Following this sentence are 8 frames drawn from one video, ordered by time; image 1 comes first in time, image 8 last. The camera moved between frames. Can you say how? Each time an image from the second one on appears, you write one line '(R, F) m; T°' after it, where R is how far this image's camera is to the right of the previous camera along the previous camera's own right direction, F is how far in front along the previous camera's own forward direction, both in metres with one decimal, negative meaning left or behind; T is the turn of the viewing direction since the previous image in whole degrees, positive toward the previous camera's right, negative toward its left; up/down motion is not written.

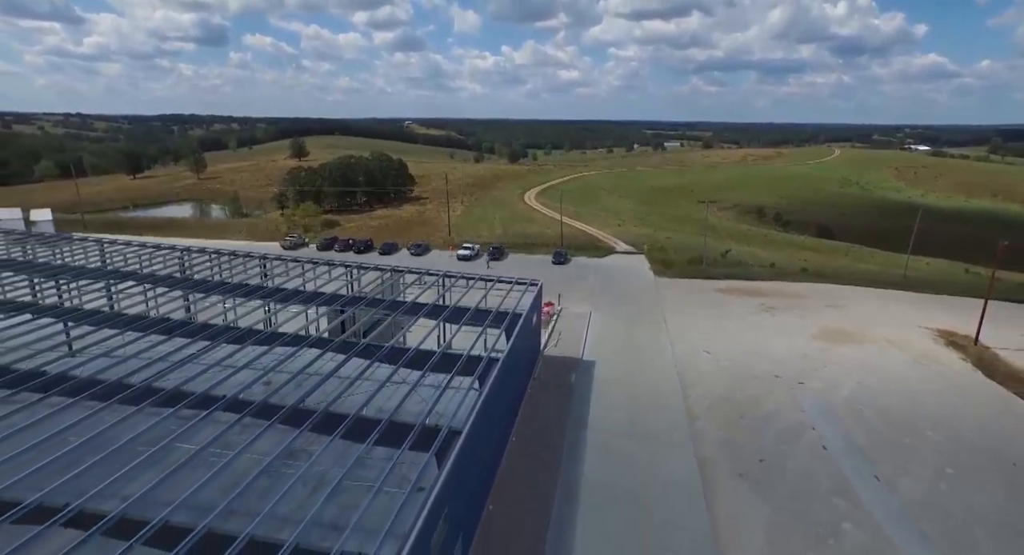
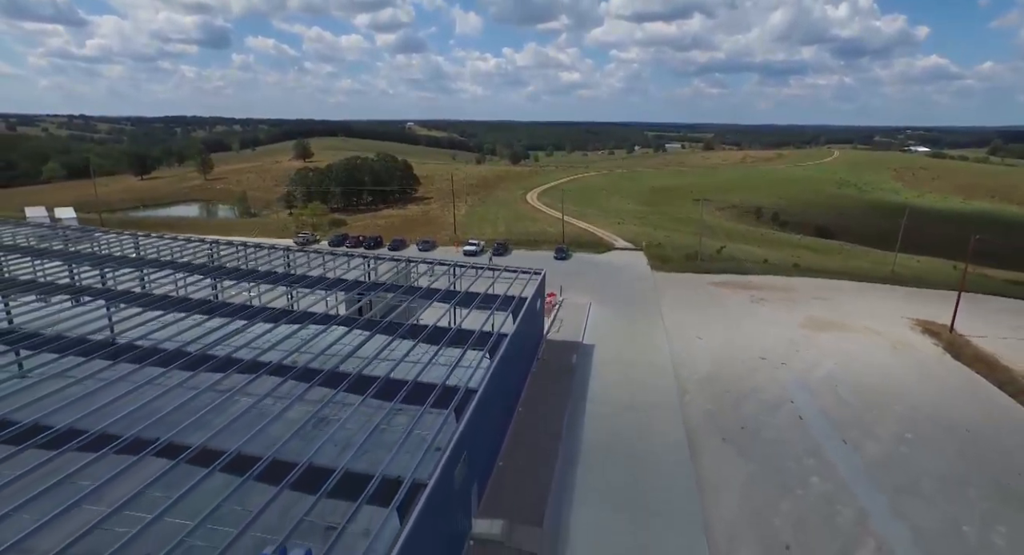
(-0.2, -1.6) m; 0°
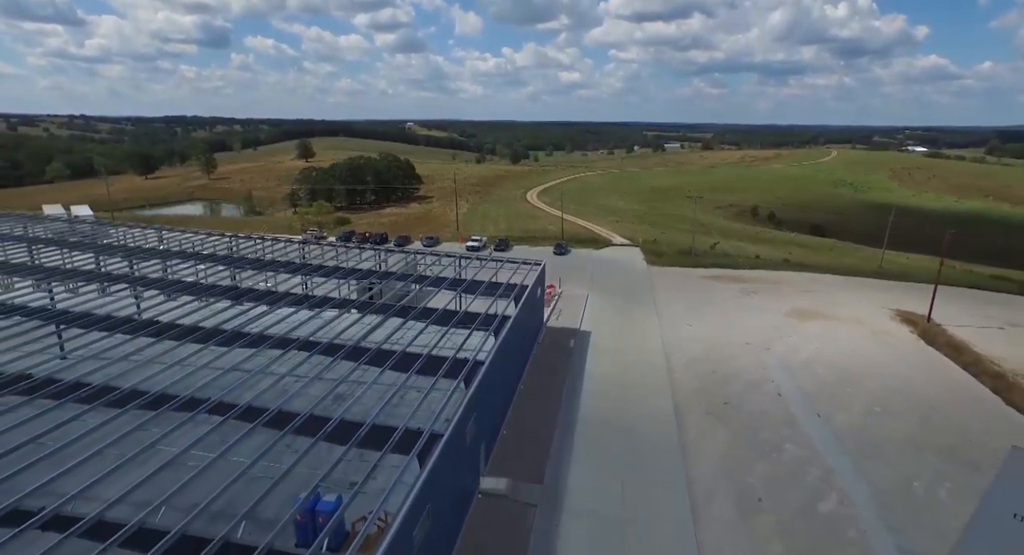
(-0.1, -1.4) m; 0°
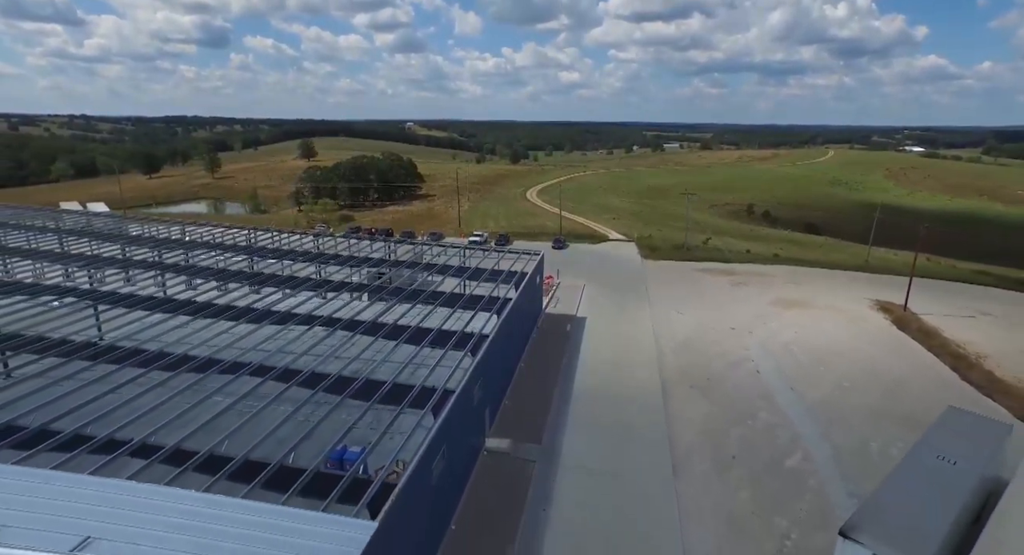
(0.0, -1.6) m; 0°
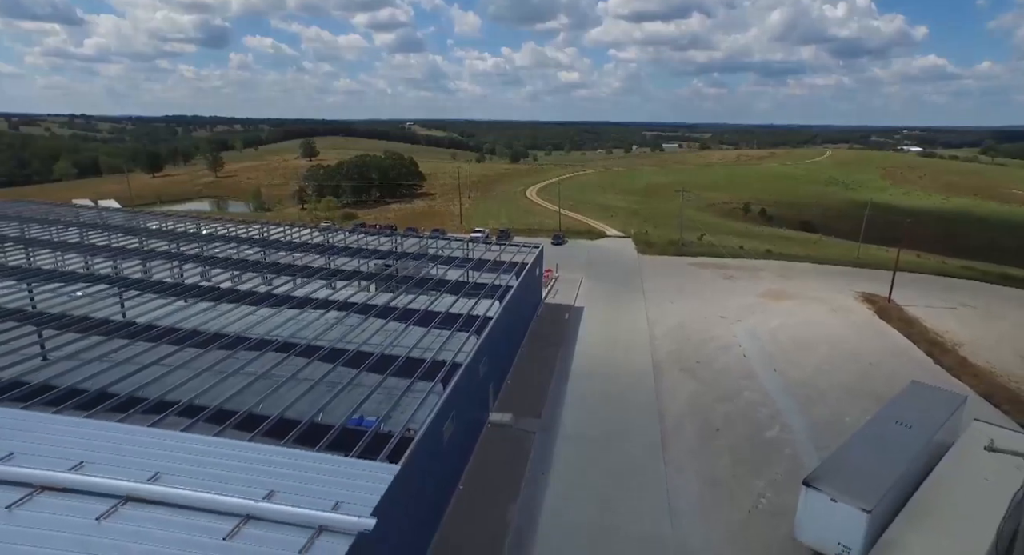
(-0.1, -1.2) m; 0°
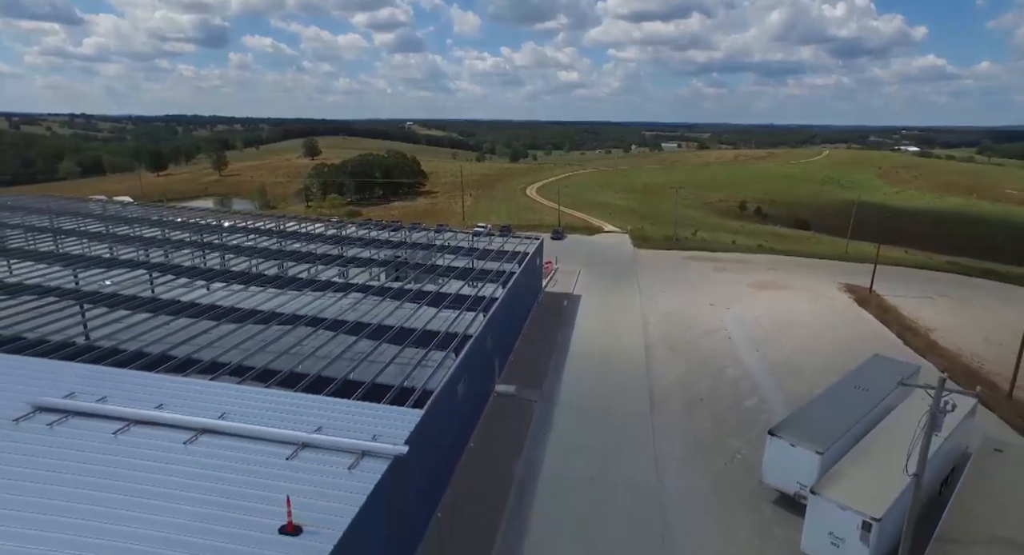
(-0.1, -1.6) m; 0°
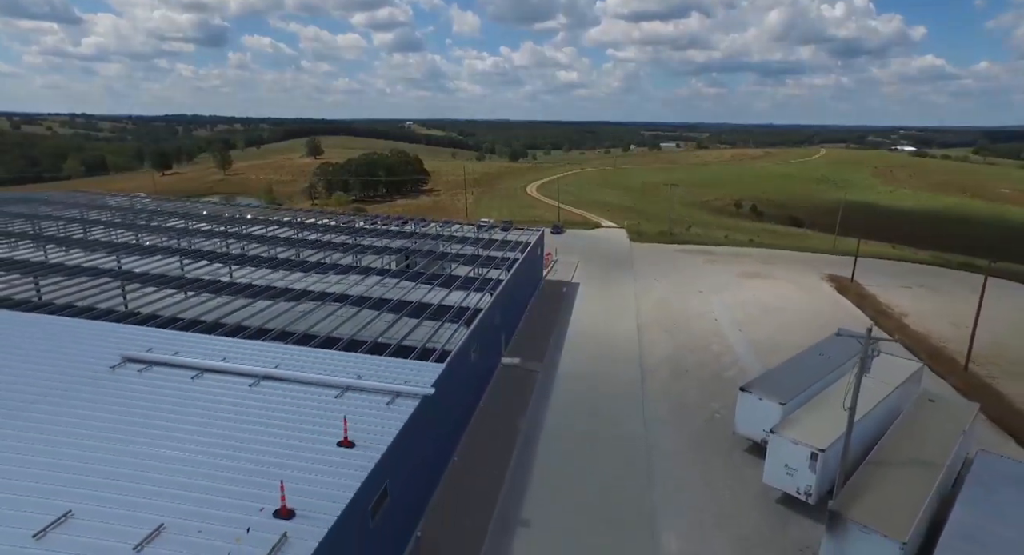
(-0.2, -1.9) m; 0°
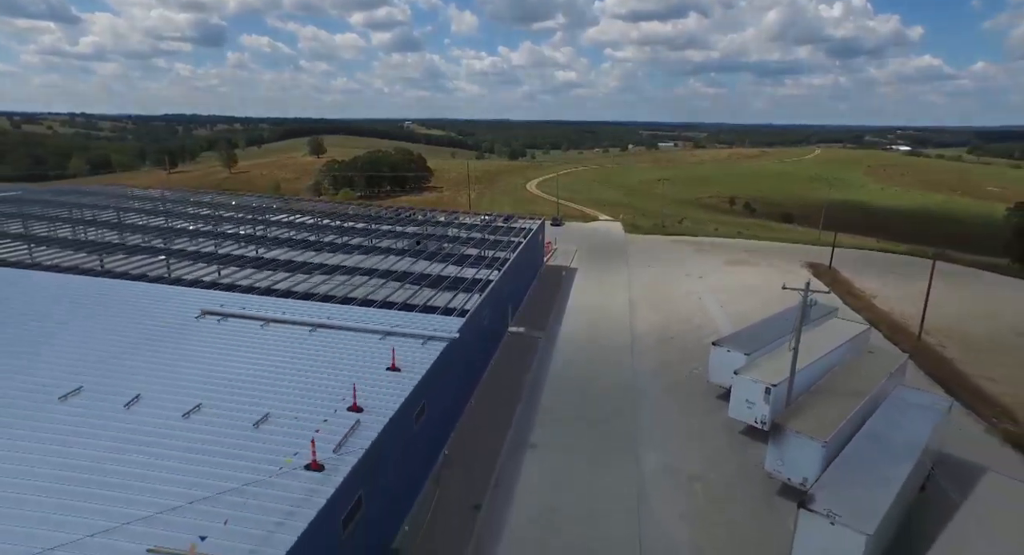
(-0.3, -2.5) m; 0°
